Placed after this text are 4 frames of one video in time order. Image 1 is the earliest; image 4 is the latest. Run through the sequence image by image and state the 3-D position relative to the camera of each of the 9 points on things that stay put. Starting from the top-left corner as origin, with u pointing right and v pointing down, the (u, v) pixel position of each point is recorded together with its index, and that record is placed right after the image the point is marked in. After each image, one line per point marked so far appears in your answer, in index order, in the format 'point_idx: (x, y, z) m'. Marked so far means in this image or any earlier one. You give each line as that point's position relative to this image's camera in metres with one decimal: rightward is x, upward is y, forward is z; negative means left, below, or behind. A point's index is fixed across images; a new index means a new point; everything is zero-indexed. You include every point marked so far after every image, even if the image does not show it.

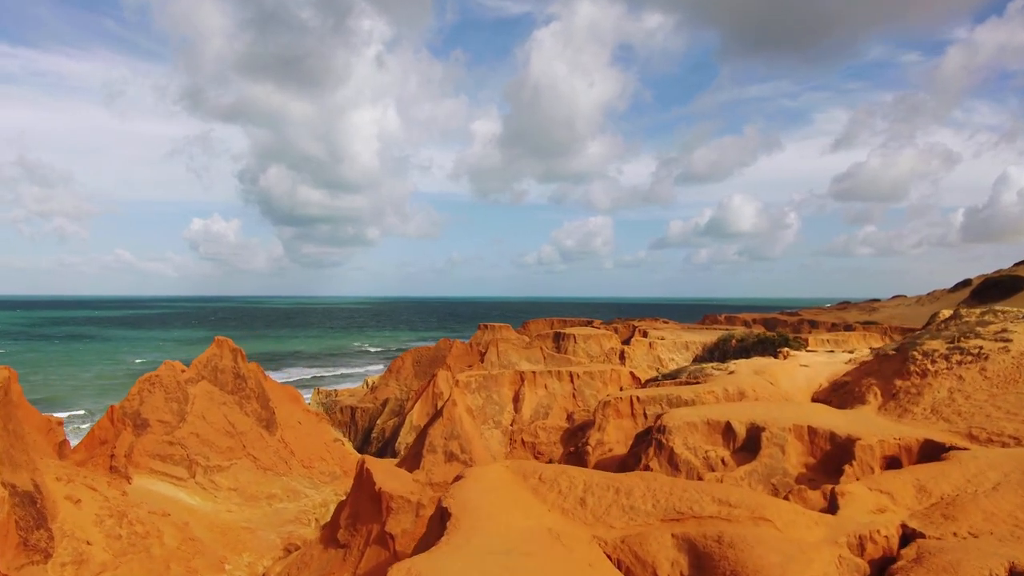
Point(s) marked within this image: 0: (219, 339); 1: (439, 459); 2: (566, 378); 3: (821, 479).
0: (-9.0, -1.6, +18.5) m
1: (-1.7, -3.9, +13.9) m
2: (+1.4, -2.4, +16.0) m
3: (+4.6, -2.8, +8.9) m
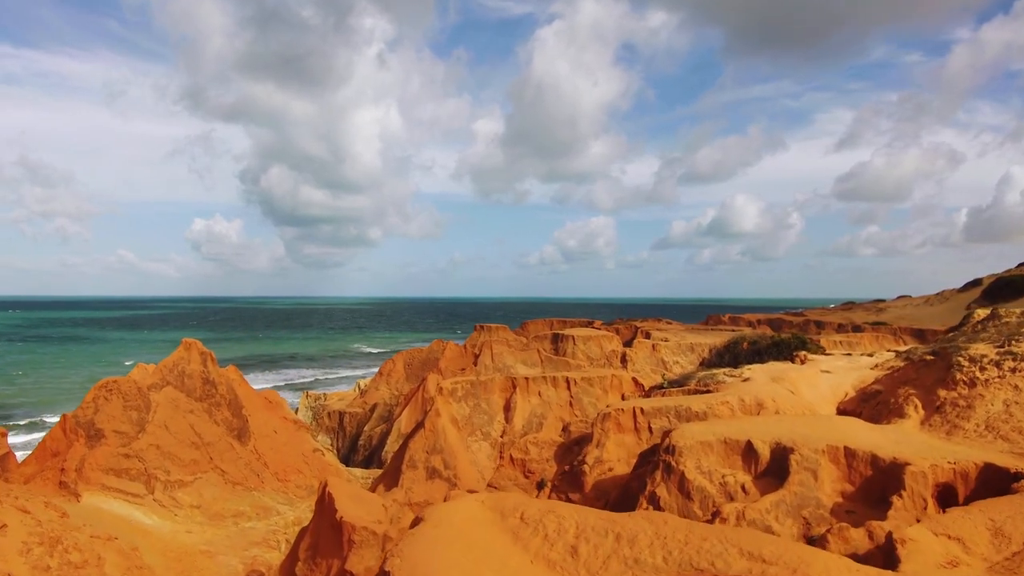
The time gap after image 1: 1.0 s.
0: (-9.3, -1.5, +17.1) m
1: (-1.9, -3.9, +12.4) m
2: (+1.2, -2.4, +14.5) m
3: (+4.3, -2.8, +7.4) m
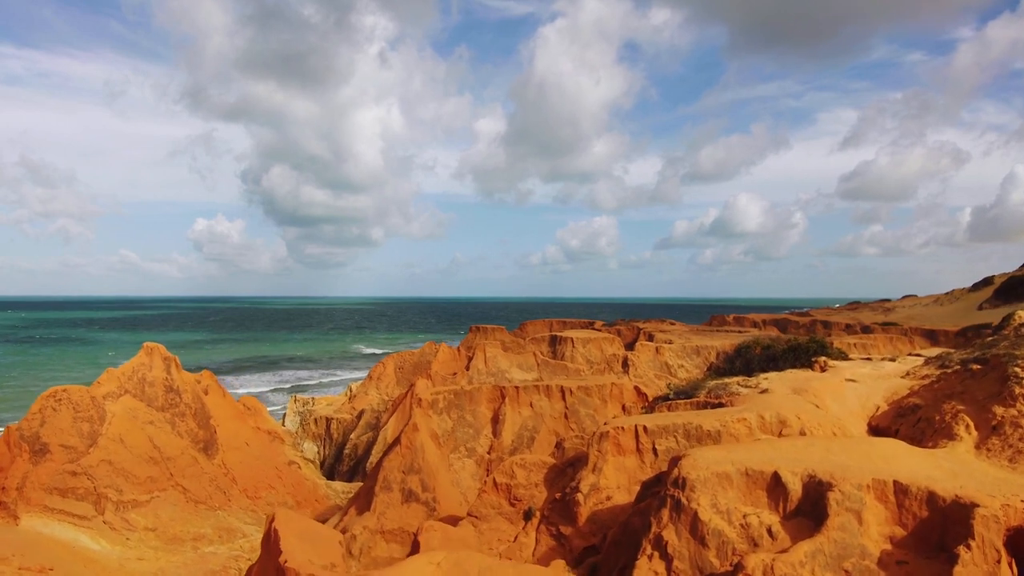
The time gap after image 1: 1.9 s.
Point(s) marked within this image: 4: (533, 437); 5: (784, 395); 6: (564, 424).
0: (-9.5, -1.5, +15.7) m
1: (-2.2, -3.9, +11.0) m
2: (+0.9, -2.3, +13.1) m
3: (+4.1, -2.7, +6.0) m
4: (+0.4, -3.1, +12.5) m
5: (+4.7, -1.8, +10.4) m
6: (+1.1, -2.9, +12.8) m
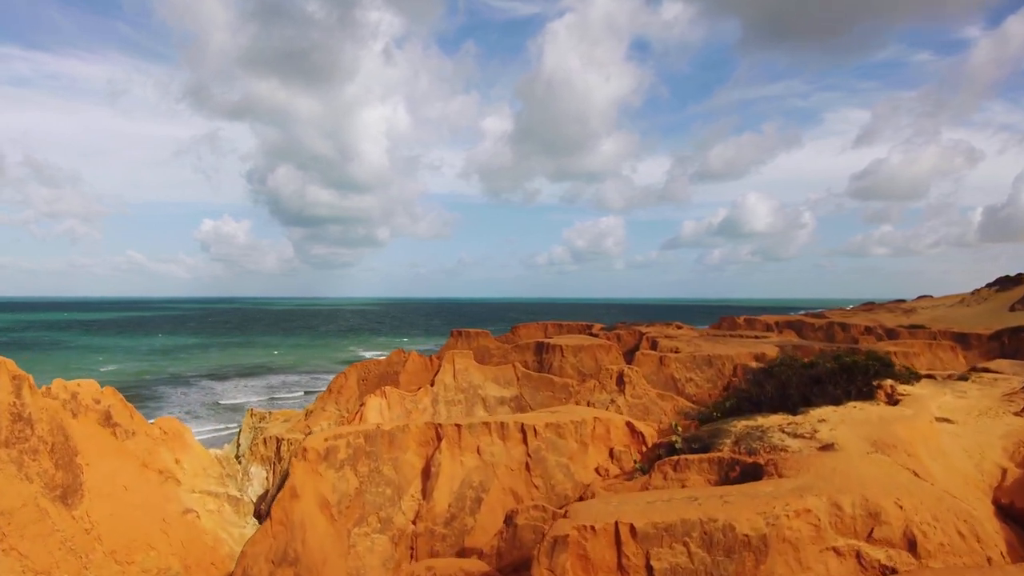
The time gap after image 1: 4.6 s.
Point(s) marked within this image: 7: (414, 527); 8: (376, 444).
0: (-10.4, -1.5, +12.0) m
1: (-3.1, -3.8, +7.2) m
2: (0.0, -2.3, +9.3) m
3: (+3.1, -2.7, +2.1) m
4: (-0.5, -3.1, +8.7) m
5: (+3.7, -1.8, +6.5) m
6: (+0.2, -2.8, +9.0) m
7: (-1.4, -3.3, +8.4) m
8: (-2.0, -2.3, +9.1) m
